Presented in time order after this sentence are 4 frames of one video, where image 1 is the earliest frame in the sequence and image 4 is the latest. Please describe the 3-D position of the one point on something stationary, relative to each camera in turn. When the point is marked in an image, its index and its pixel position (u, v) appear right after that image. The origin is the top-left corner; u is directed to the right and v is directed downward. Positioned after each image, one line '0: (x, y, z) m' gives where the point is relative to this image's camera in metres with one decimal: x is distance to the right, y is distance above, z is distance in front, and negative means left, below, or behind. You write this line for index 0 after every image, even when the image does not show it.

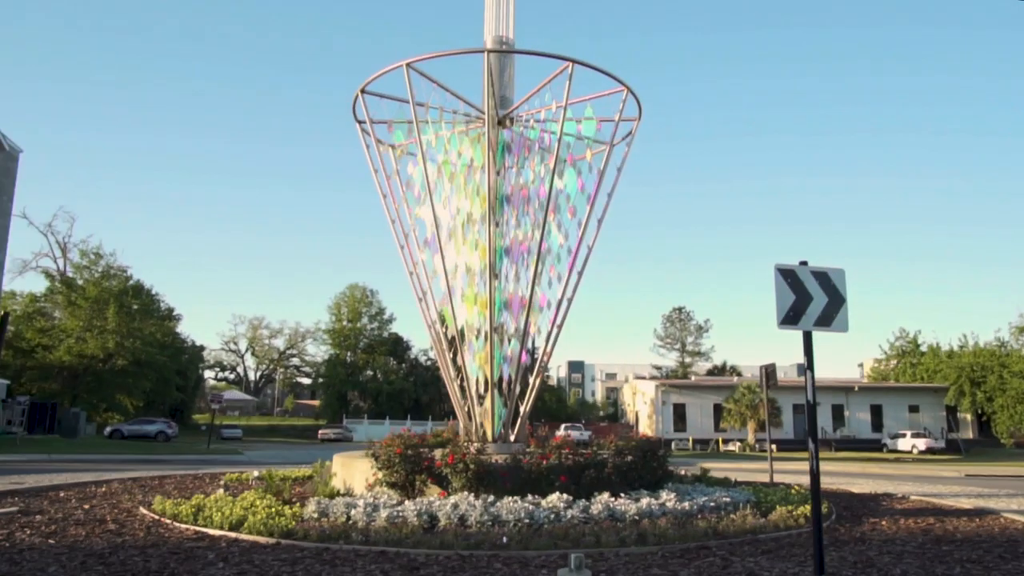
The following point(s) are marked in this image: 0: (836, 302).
0: (+3.2, -0.2, +8.2) m
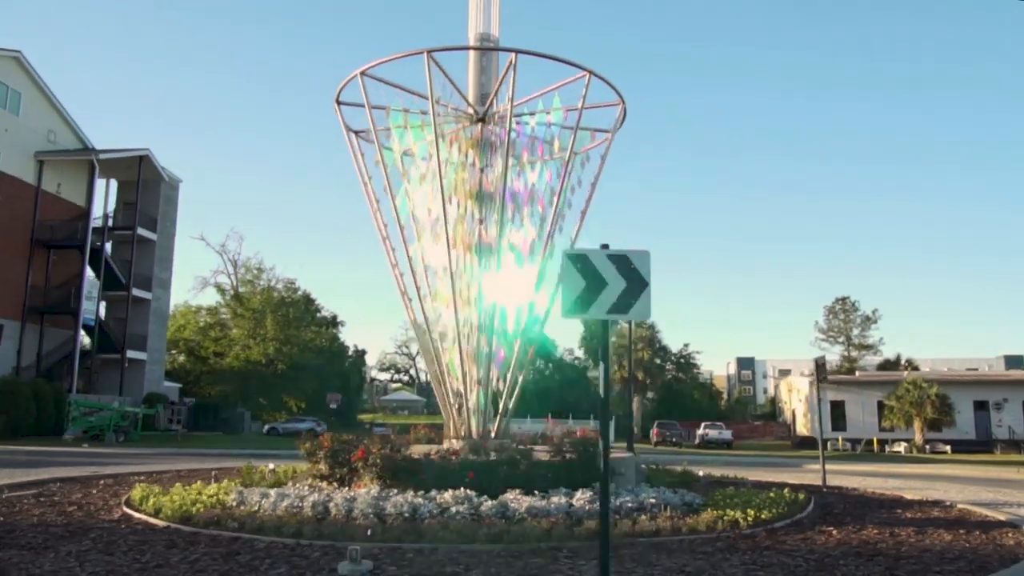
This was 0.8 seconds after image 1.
0: (+1.2, 0.0, +7.5) m
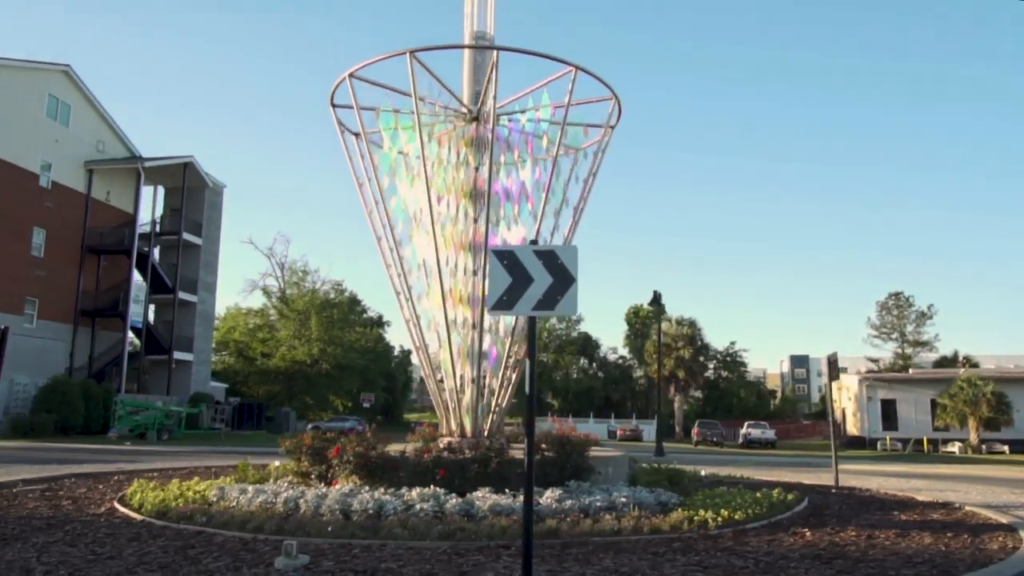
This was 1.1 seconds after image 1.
0: (+0.5, 0.0, +7.4) m
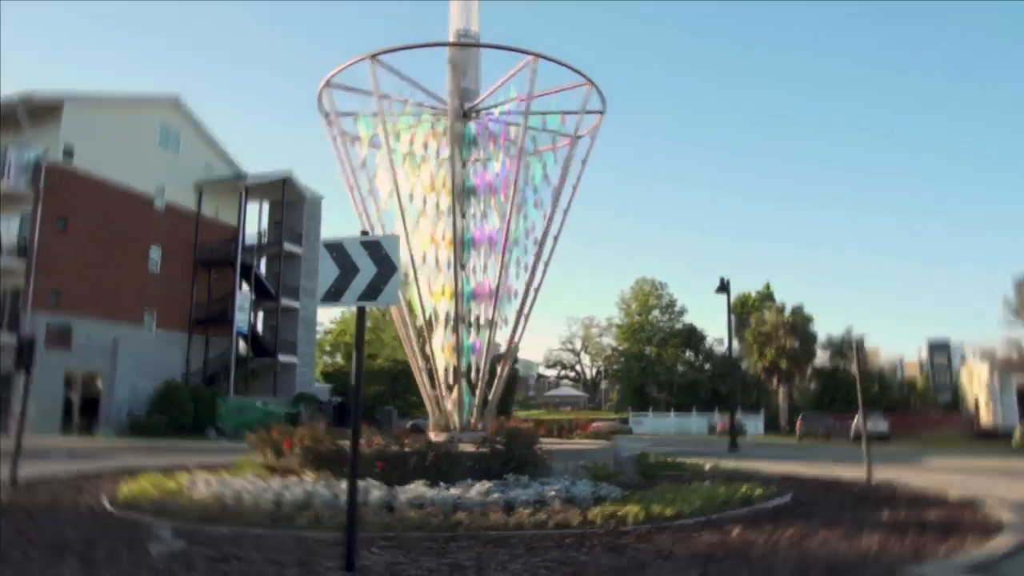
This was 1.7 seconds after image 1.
0: (-1.0, +0.2, +7.2) m
